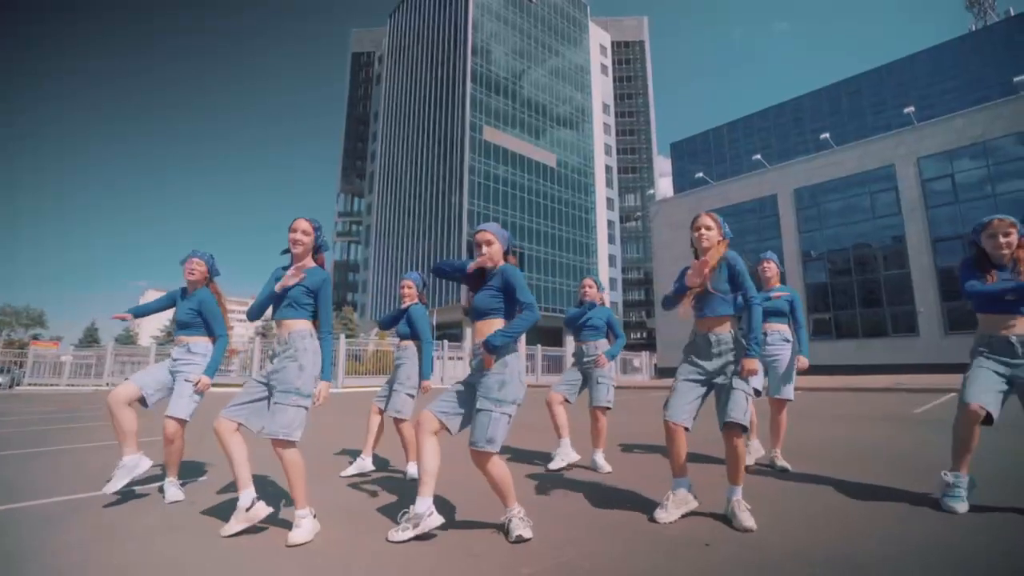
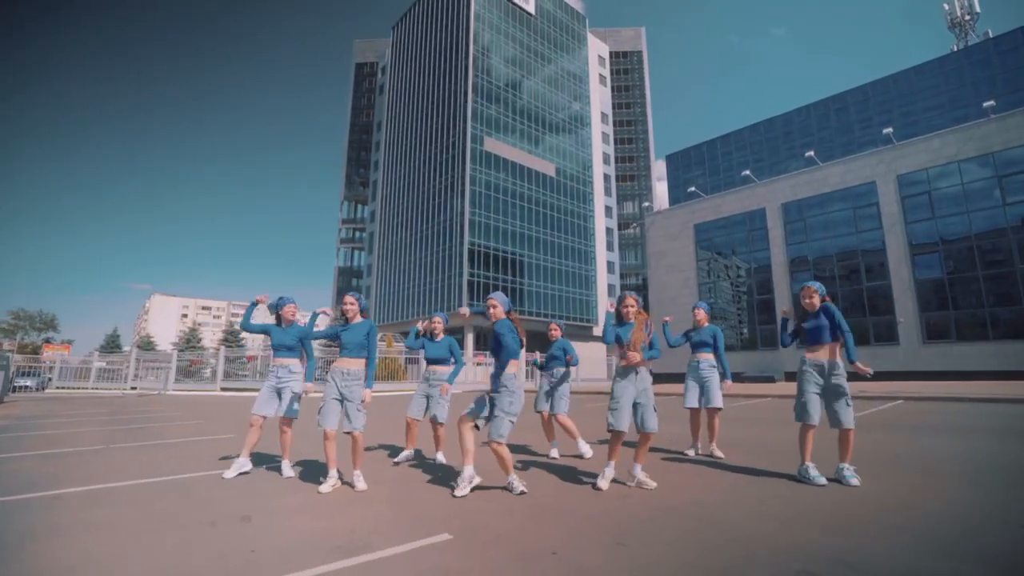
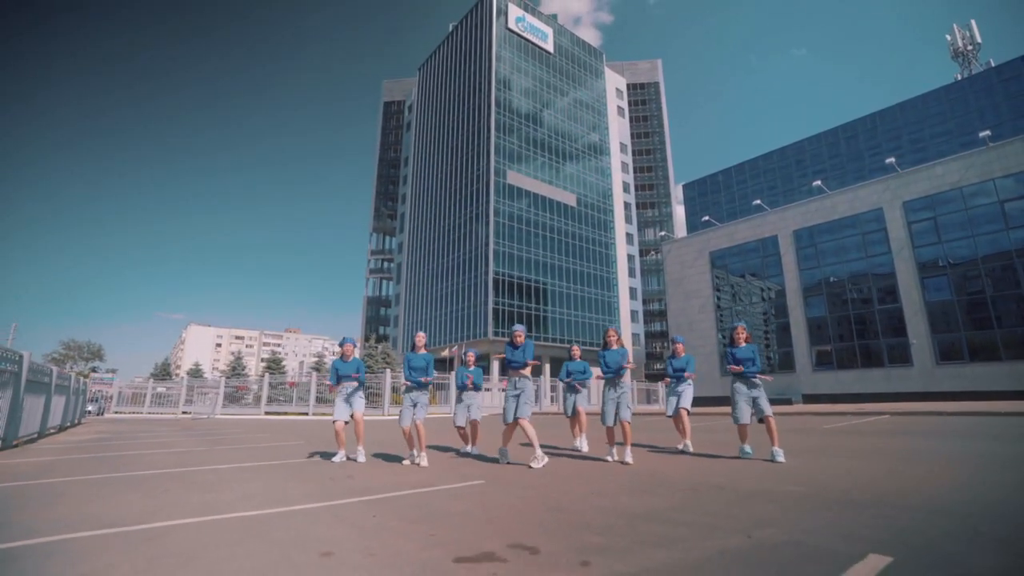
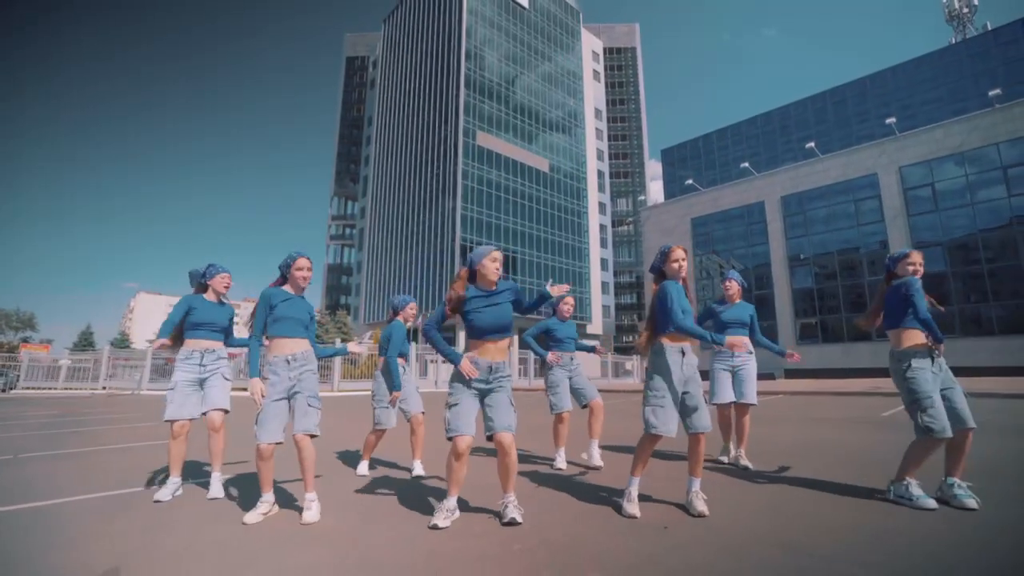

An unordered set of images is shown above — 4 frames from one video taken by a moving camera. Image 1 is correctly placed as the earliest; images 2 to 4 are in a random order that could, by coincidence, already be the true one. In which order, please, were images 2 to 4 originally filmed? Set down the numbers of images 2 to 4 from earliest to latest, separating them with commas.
4, 2, 3
